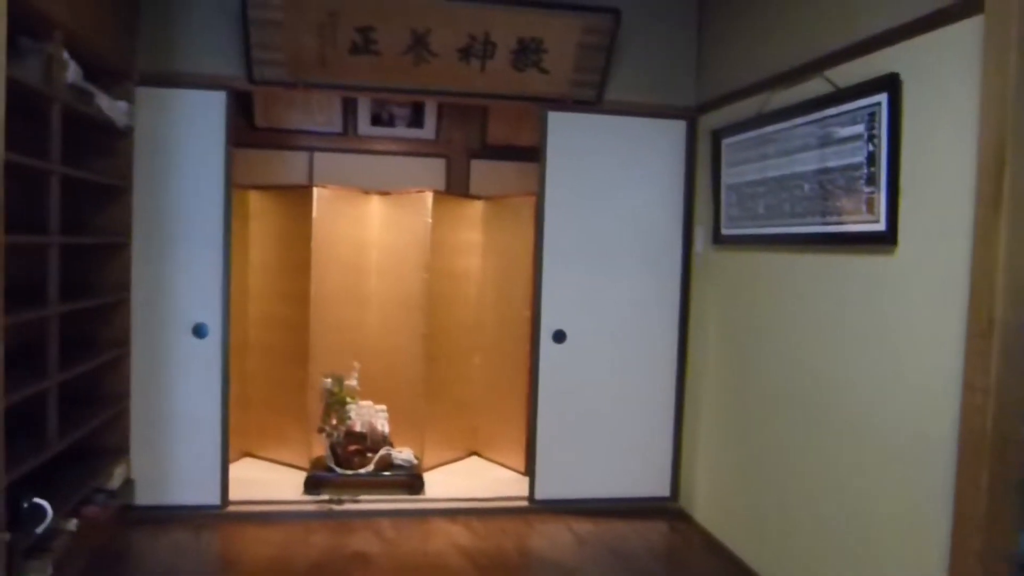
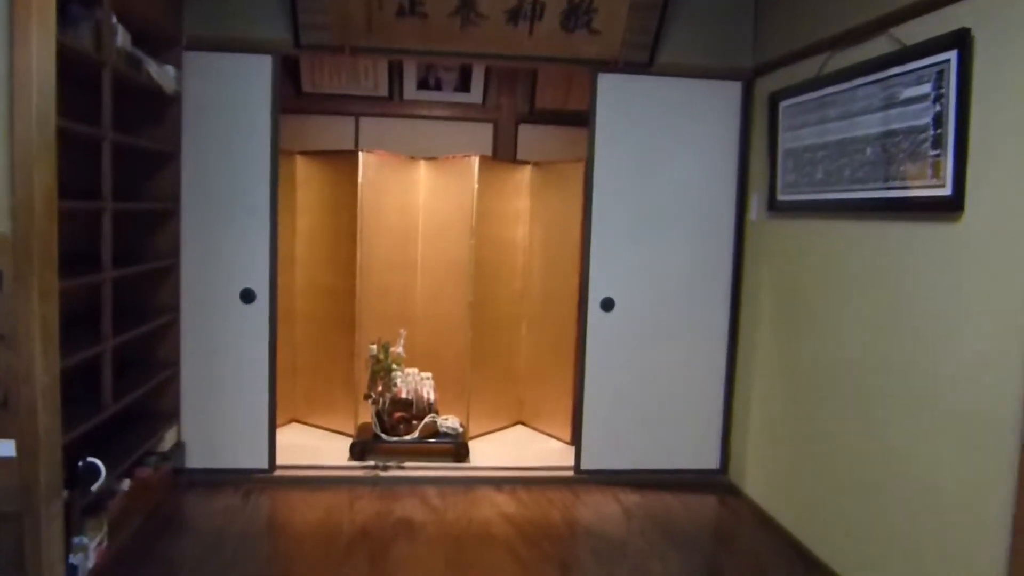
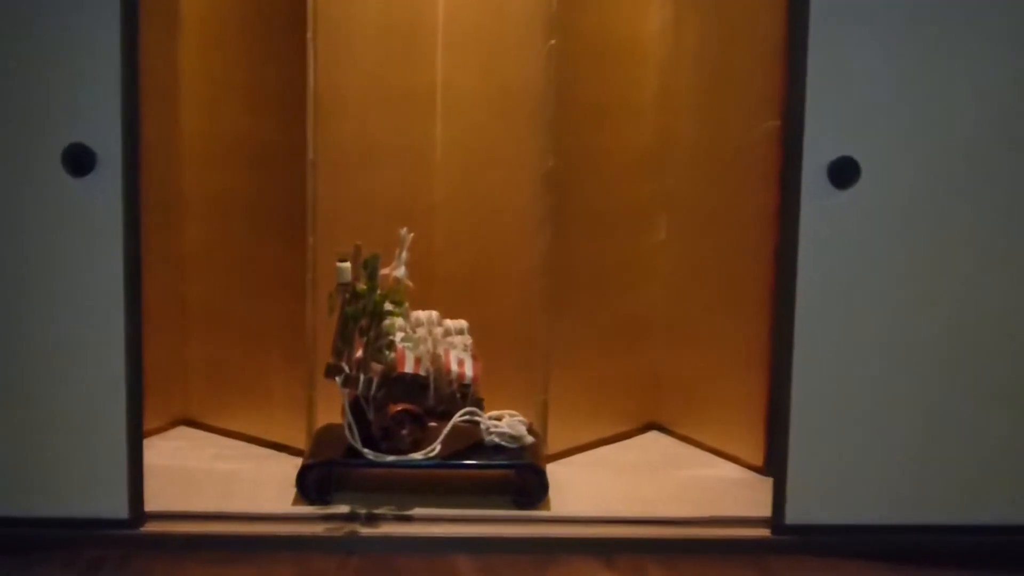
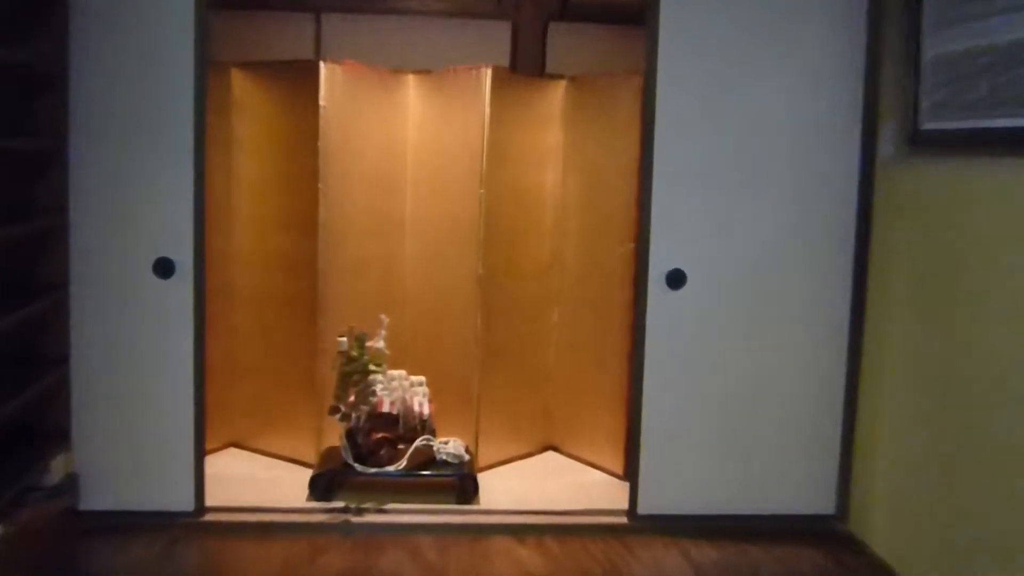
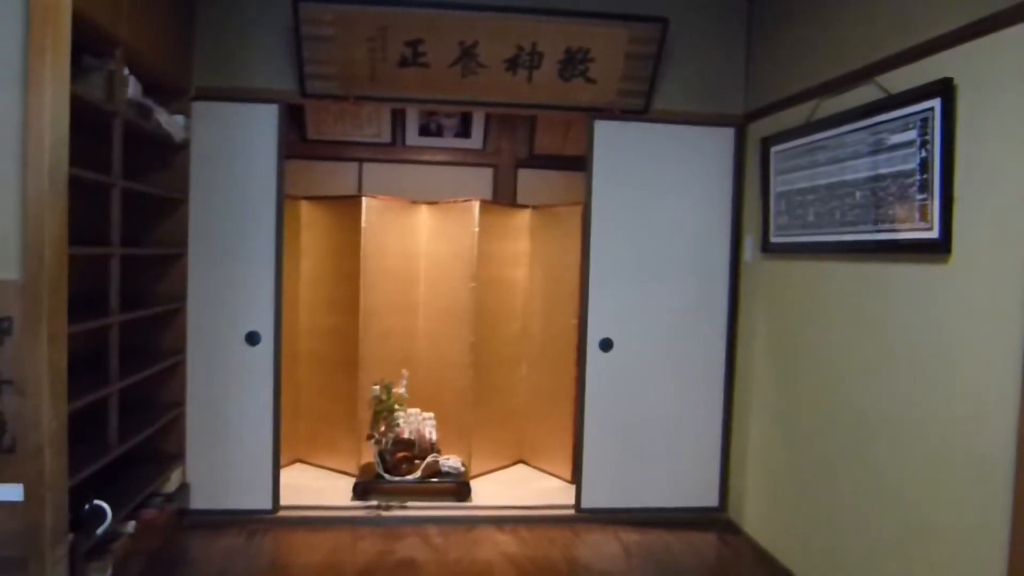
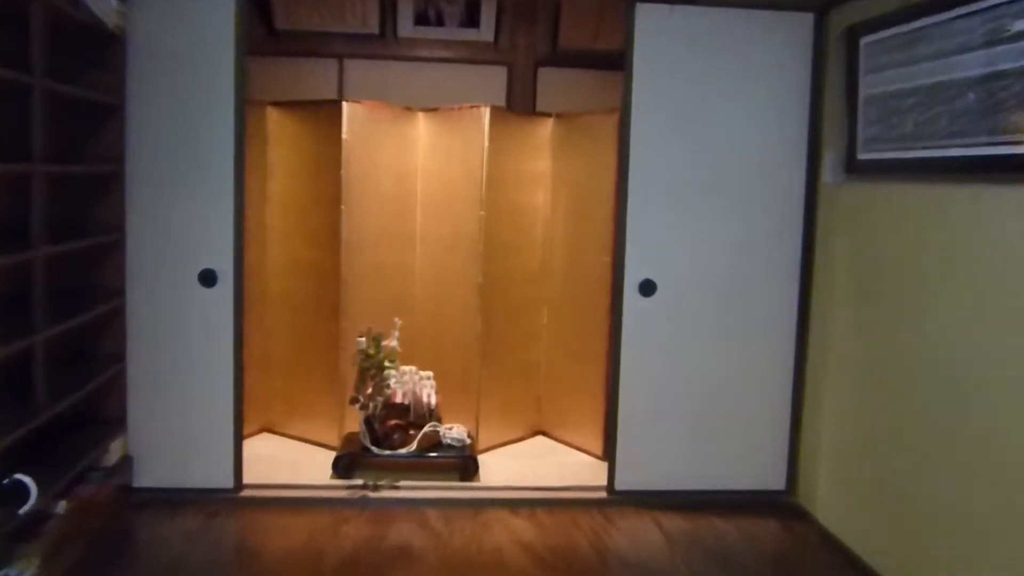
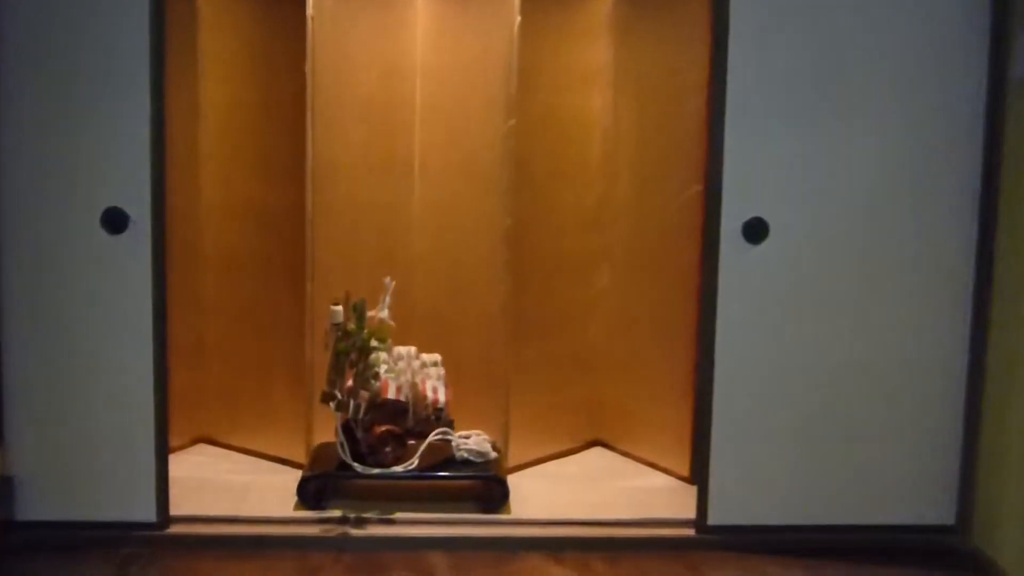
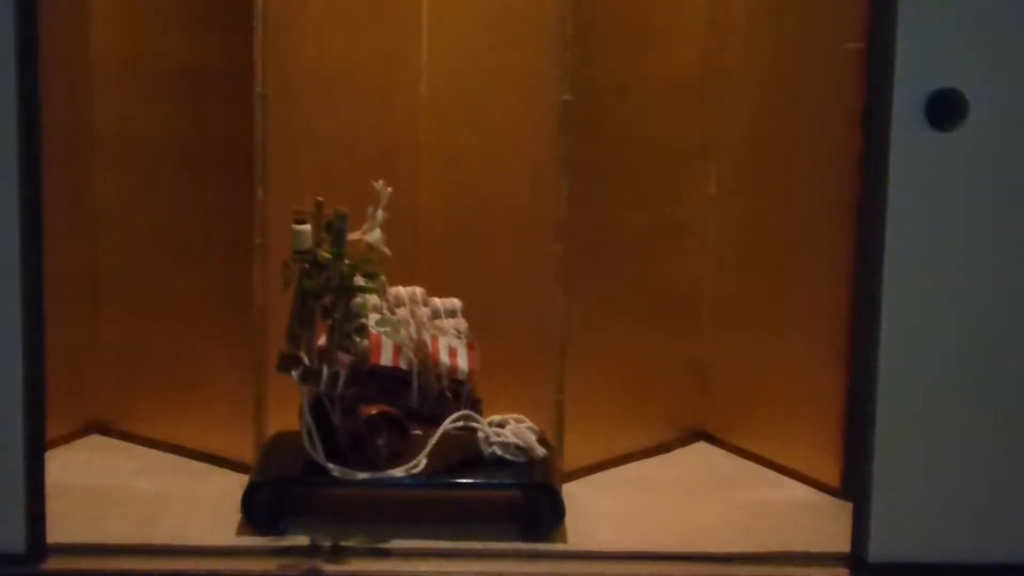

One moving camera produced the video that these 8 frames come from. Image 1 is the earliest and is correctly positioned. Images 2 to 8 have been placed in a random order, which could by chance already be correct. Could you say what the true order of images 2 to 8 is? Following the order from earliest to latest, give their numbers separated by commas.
5, 2, 6, 4, 7, 3, 8
